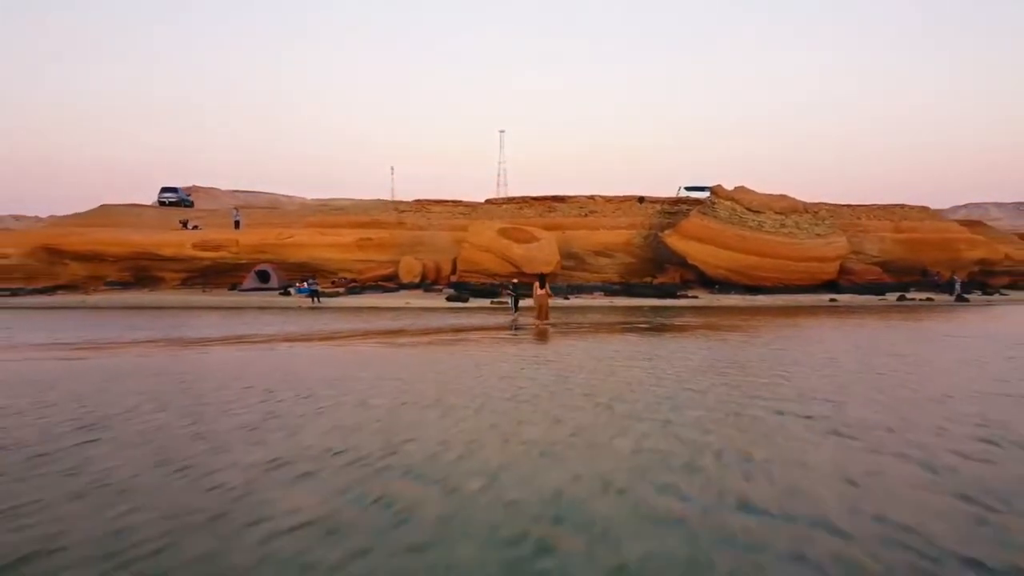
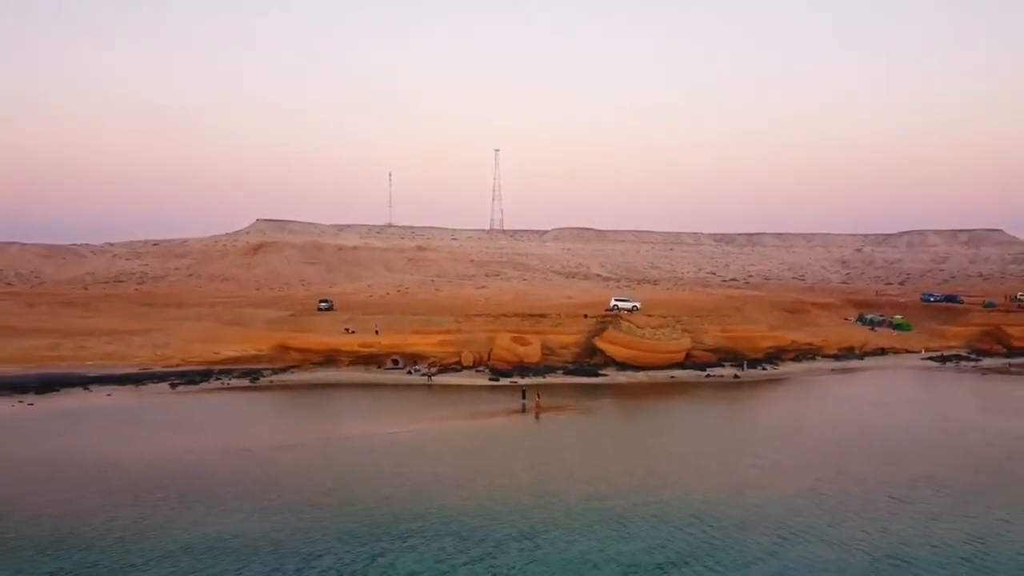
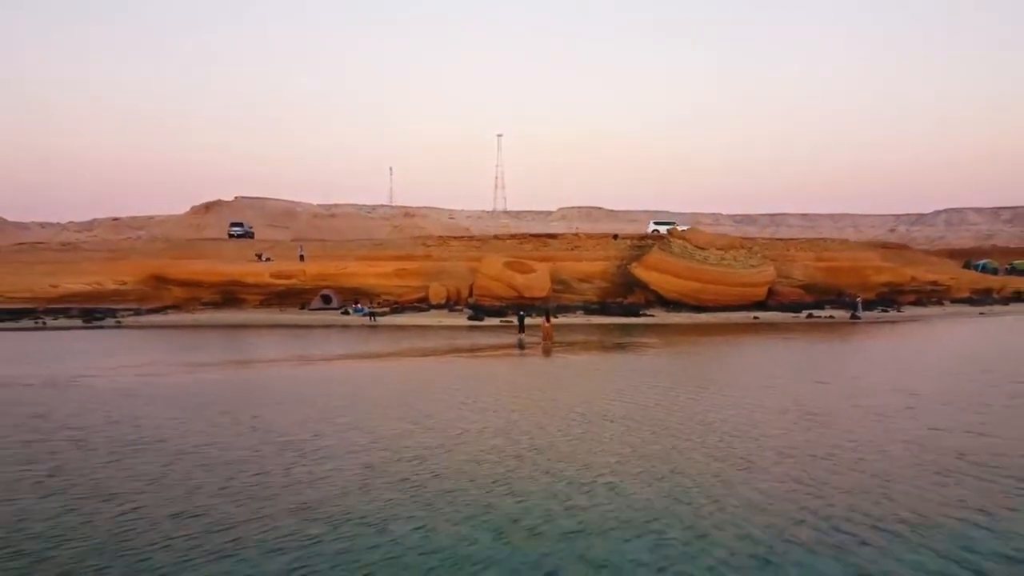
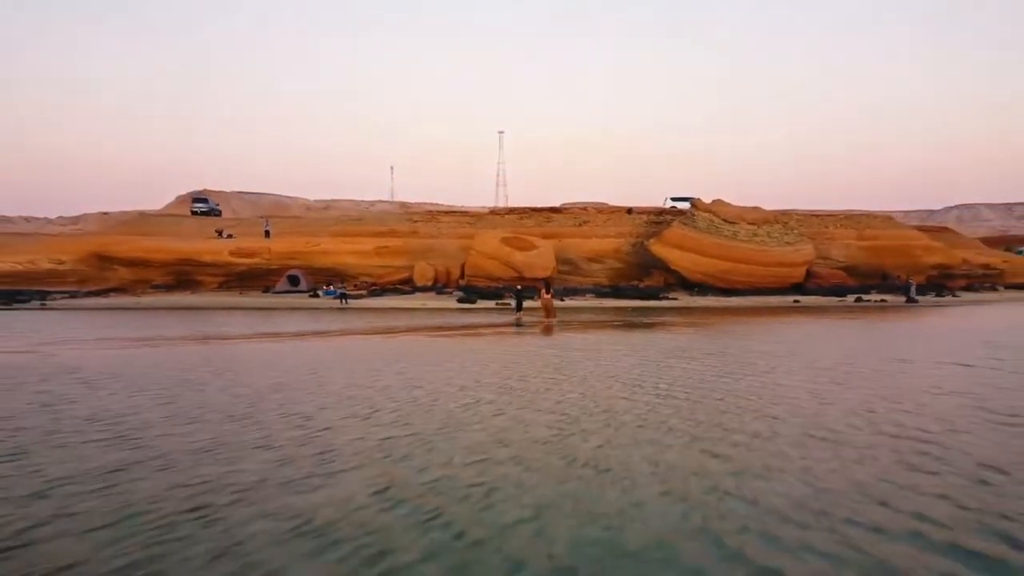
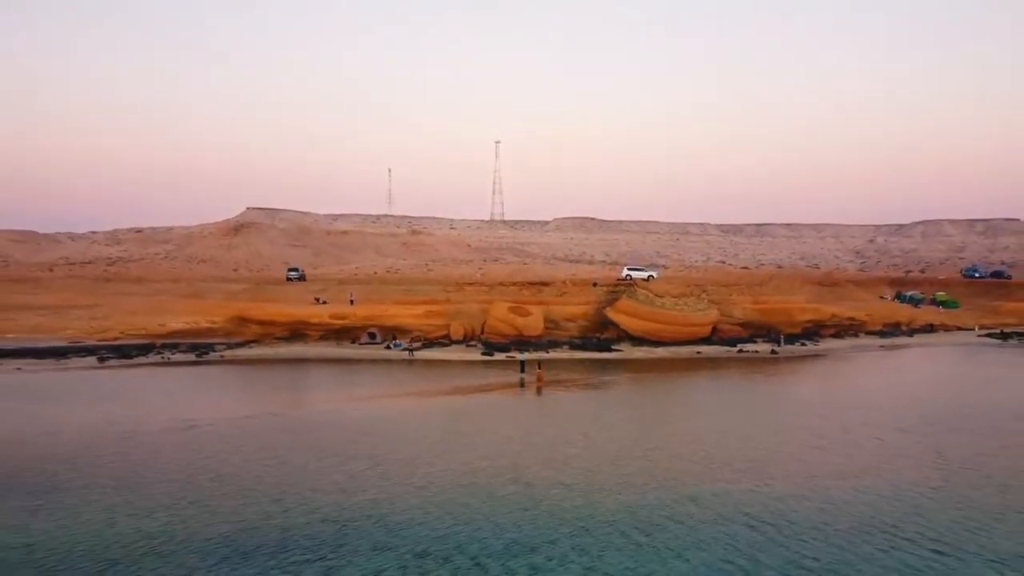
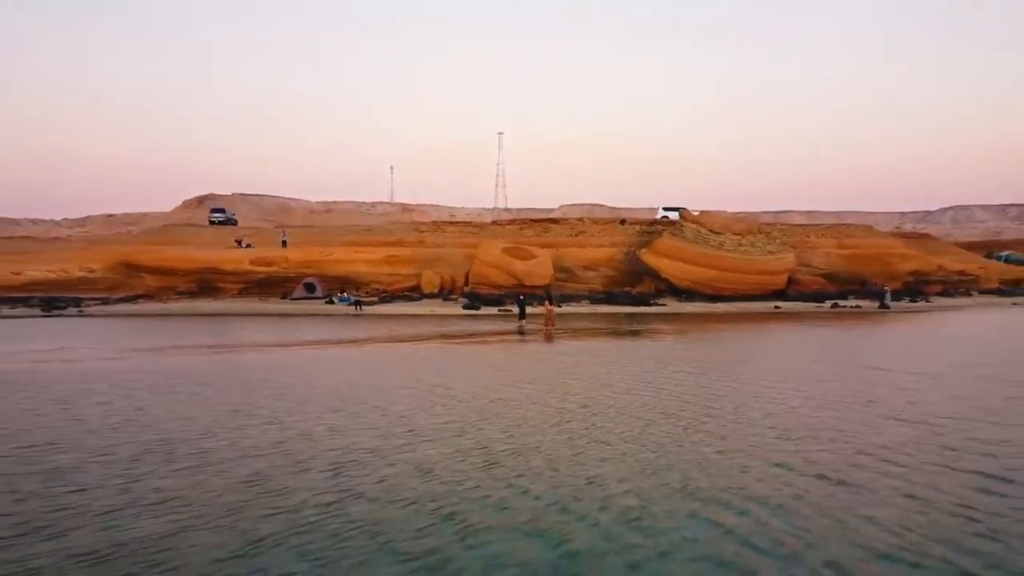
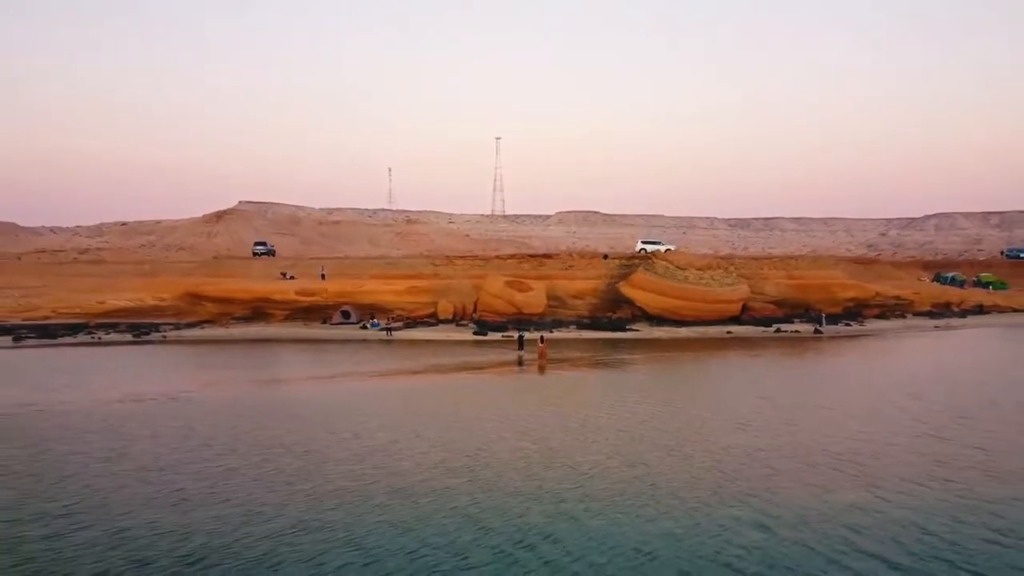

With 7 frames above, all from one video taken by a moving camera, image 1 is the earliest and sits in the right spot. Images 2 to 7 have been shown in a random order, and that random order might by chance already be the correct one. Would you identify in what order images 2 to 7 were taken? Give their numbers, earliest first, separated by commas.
4, 6, 3, 7, 5, 2
